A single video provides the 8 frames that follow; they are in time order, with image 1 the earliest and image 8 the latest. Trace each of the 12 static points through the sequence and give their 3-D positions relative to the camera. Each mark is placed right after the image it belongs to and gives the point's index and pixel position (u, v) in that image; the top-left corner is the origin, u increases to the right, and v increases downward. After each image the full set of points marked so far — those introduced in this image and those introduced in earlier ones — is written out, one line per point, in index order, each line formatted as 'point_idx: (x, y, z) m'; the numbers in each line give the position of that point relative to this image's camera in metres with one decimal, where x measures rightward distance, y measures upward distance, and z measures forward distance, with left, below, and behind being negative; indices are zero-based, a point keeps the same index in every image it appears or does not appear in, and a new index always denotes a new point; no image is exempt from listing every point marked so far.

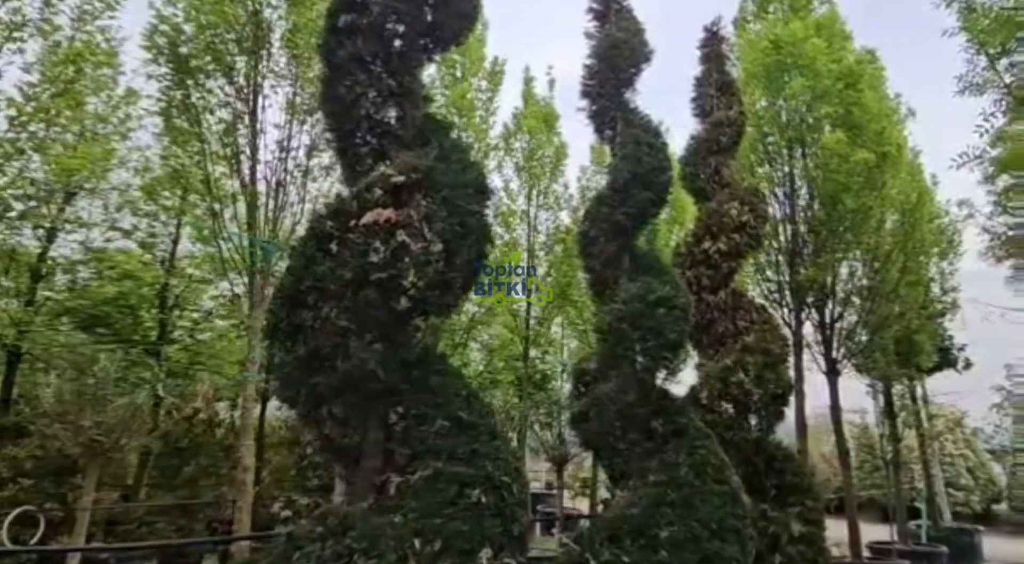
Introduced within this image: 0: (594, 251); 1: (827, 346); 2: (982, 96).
0: (+0.7, +0.2, +4.6) m
1: (+3.9, -0.7, +7.2) m
2: (+4.3, +1.7, +5.2) m
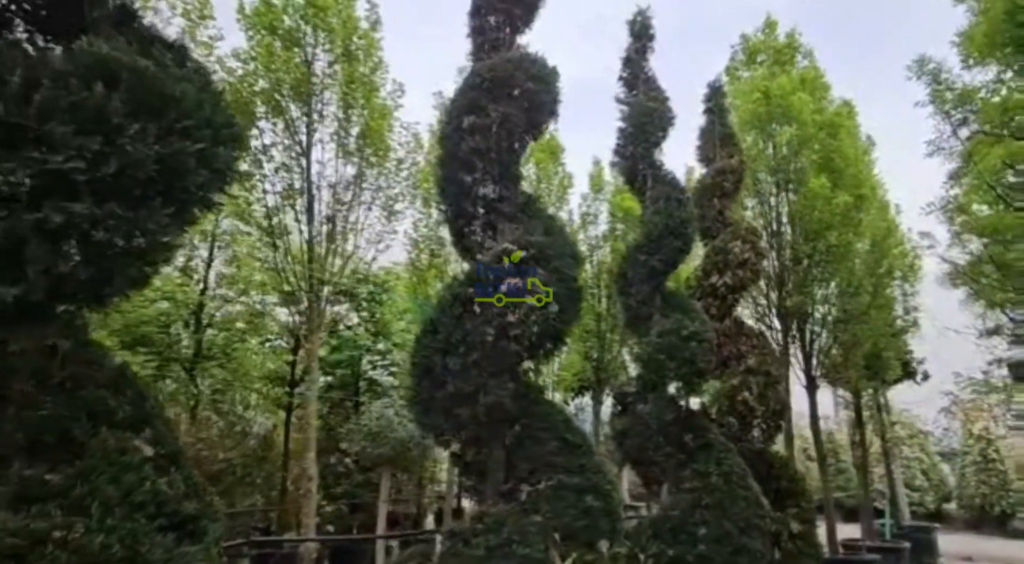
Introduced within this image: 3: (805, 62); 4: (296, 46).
0: (+1.1, -0.1, +5.4) m
1: (+4.2, -1.1, +8.2) m
2: (+4.7, +1.3, +6.2) m
3: (+4.2, +3.2, +8.4) m
4: (-2.5, +2.8, +6.7) m
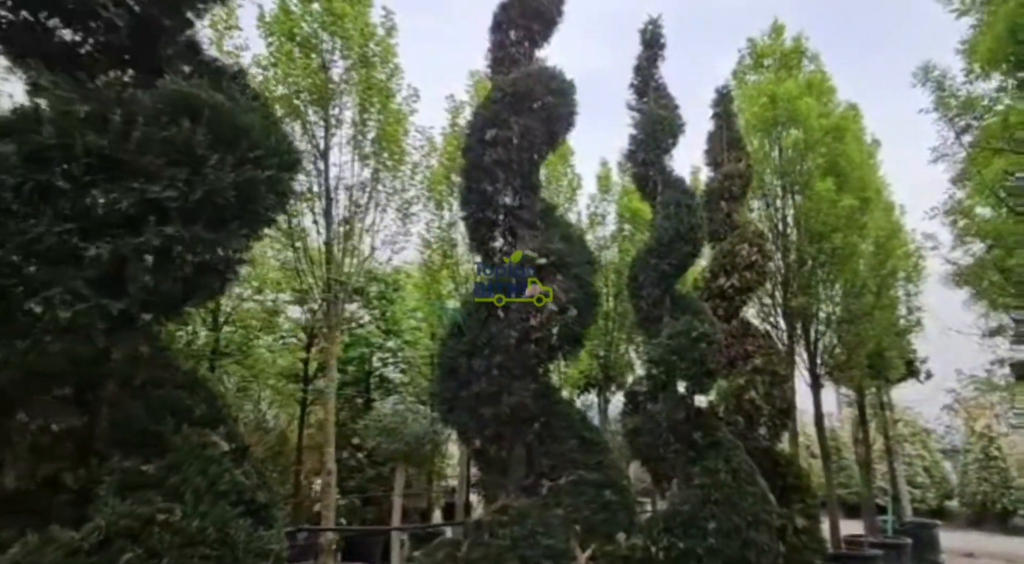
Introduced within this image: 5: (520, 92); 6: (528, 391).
0: (+1.3, -0.1, +5.5) m
1: (+4.3, -1.1, +8.3) m
2: (+4.9, +1.3, +6.4) m
3: (+4.4, +3.2, +8.5) m
4: (-2.4, +2.8, +6.9) m
5: (+0.1, +1.3, +3.9) m
6: (+0.1, -0.7, +3.4) m
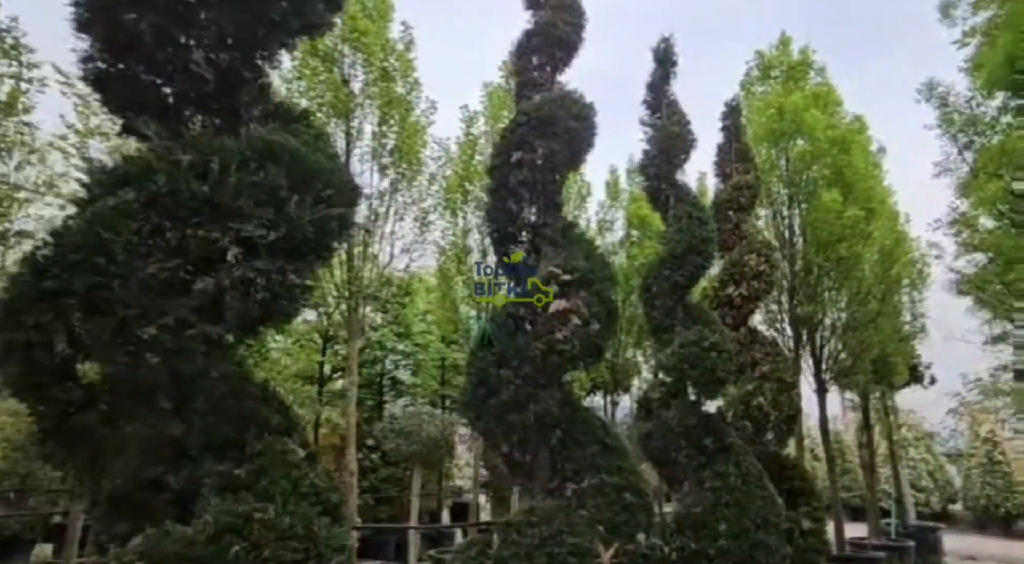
0: (+1.4, -0.2, +5.8) m
1: (+4.5, -1.3, +8.5) m
2: (+5.0, +1.2, +6.6) m
3: (+4.6, +3.1, +8.7) m
4: (-2.2, +2.7, +7.2) m
5: (+0.2, +1.2, +4.1) m
6: (+0.3, -0.7, +3.7) m
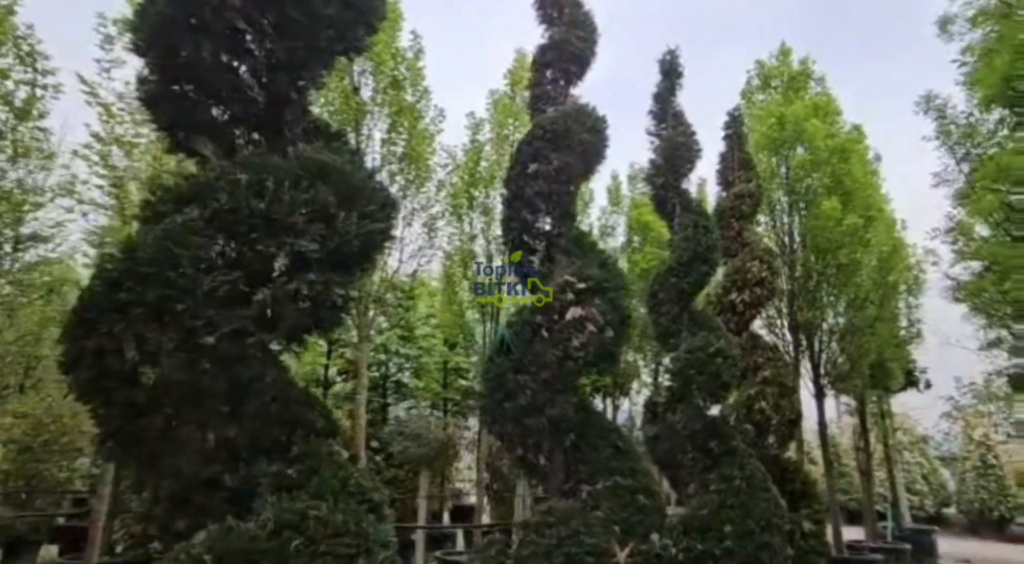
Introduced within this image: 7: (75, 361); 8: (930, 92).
0: (+1.5, -0.3, +5.9) m
1: (+4.6, -1.4, +8.7) m
2: (+5.1, +1.1, +6.7) m
3: (+4.7, +3.0, +8.9) m
4: (-2.1, +2.6, +7.3) m
5: (+0.3, +1.1, +4.2) m
6: (+0.4, -0.8, +3.8) m
7: (-1.5, -0.3, +2.1) m
8: (+4.9, +2.2, +6.8) m
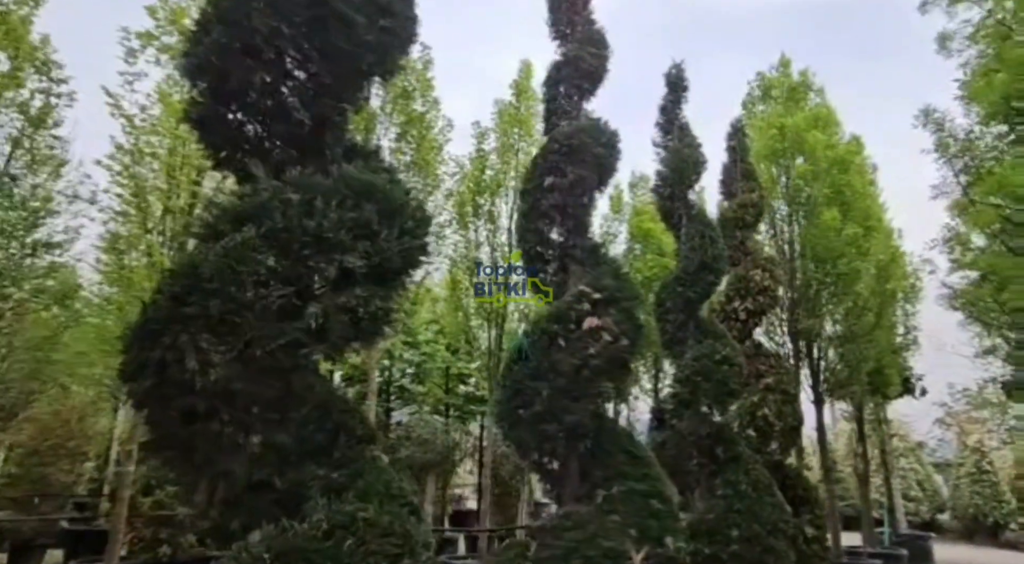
0: (+1.6, -0.4, +6.0) m
1: (+4.7, -1.5, +8.8) m
2: (+5.2, +1.0, +6.9) m
3: (+4.8, +2.8, +9.1) m
4: (-2.0, +2.5, +7.4) m
5: (+0.5, +1.0, +4.4) m
6: (+0.5, -0.9, +3.9) m
7: (-1.4, -0.3, +2.2) m
8: (+5.0, +2.1, +6.9) m
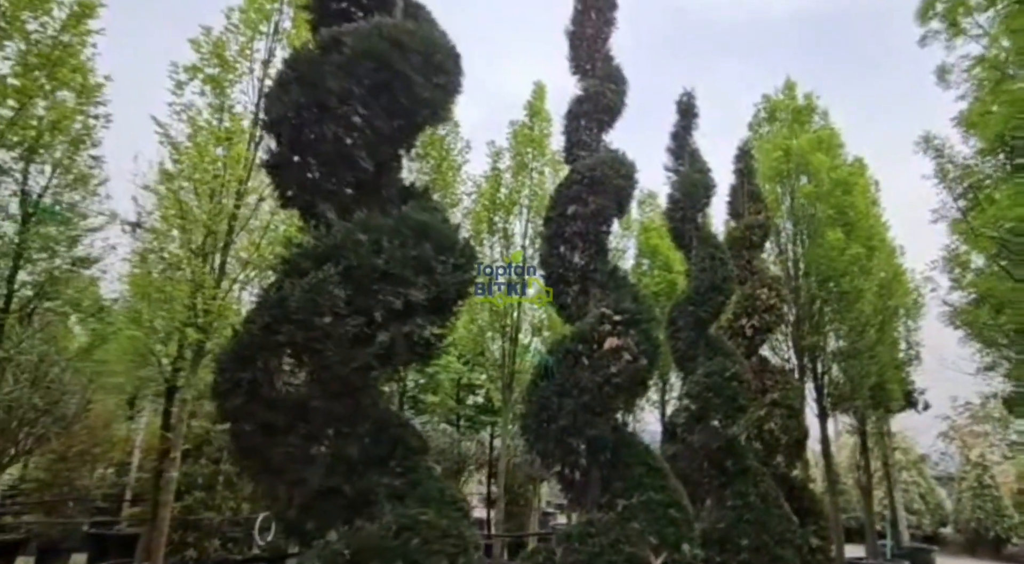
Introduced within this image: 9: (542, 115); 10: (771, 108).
0: (+1.8, -0.6, +6.3) m
1: (+4.9, -1.8, +9.1) m
2: (+5.5, +0.7, +7.2) m
3: (+5.0, +2.6, +9.4) m
4: (-1.7, +2.3, +7.8) m
5: (+0.7, +0.9, +4.7) m
6: (+0.7, -1.0, +4.2) m
7: (-1.2, -0.5, +2.5) m
8: (+5.2, +1.9, +7.3) m
9: (+0.5, +2.7, +9.3) m
10: (+4.4, +2.9, +9.7) m
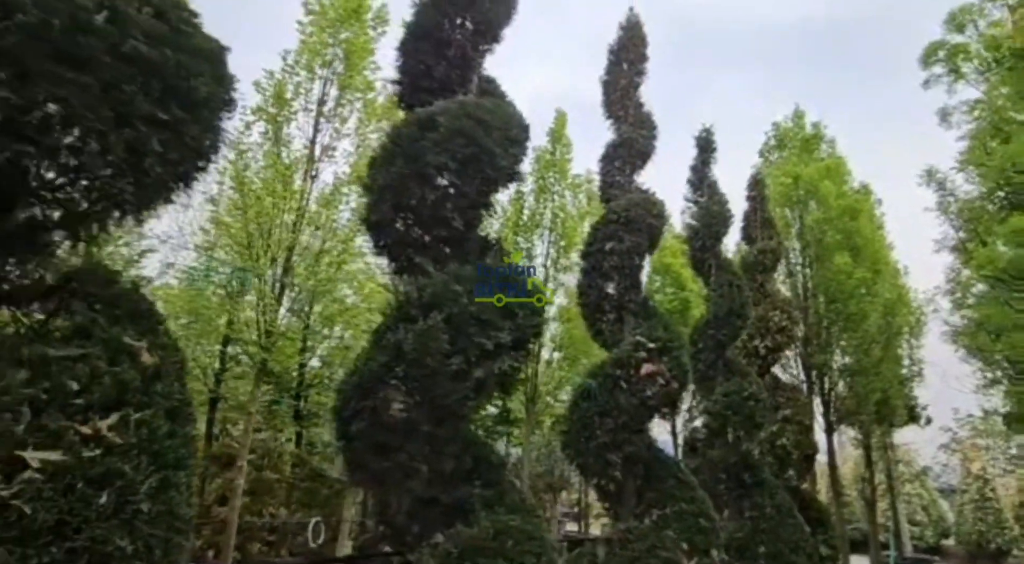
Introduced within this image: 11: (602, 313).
0: (+2.2, -0.9, +6.8) m
1: (+5.2, -2.1, +9.5) m
2: (+5.9, +0.4, +7.7) m
3: (+5.5, +2.2, +9.9) m
4: (-1.3, +2.1, +8.3) m
5: (+1.1, +0.6, +5.2) m
6: (+1.1, -1.3, +4.7) m
7: (-0.8, -0.7, +3.0) m
8: (+5.7, +1.5, +7.8) m
9: (+0.9, +2.4, +9.9) m
10: (+4.8, +2.5, +10.2) m
11: (+0.8, -0.2, +5.2) m
